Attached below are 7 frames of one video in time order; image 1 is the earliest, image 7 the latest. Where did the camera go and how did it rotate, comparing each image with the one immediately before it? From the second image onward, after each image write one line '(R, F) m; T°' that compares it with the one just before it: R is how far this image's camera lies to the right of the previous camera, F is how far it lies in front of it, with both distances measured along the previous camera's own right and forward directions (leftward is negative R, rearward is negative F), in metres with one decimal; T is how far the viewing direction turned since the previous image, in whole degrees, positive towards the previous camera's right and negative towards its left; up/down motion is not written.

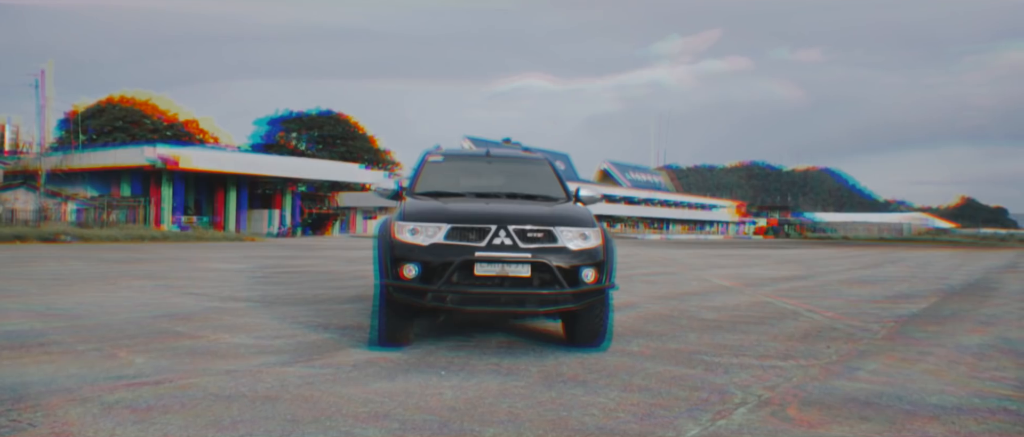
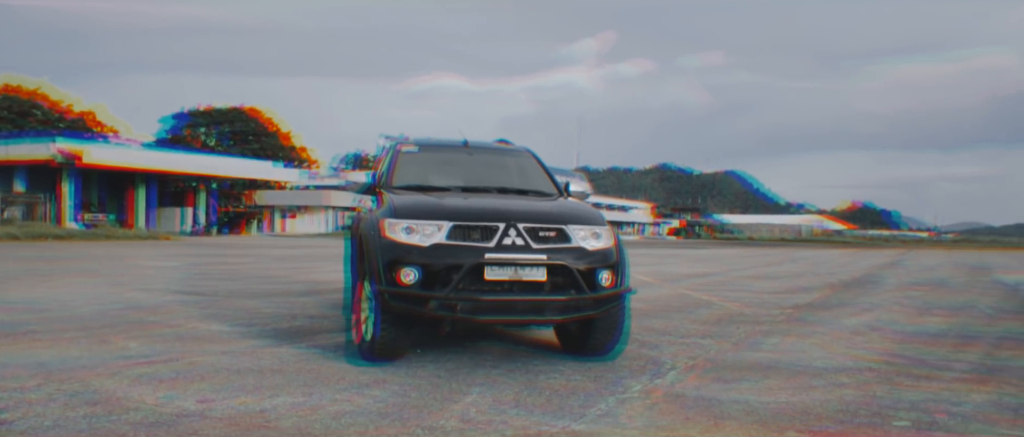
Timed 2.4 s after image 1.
(-0.4, -0.8) m; +7°
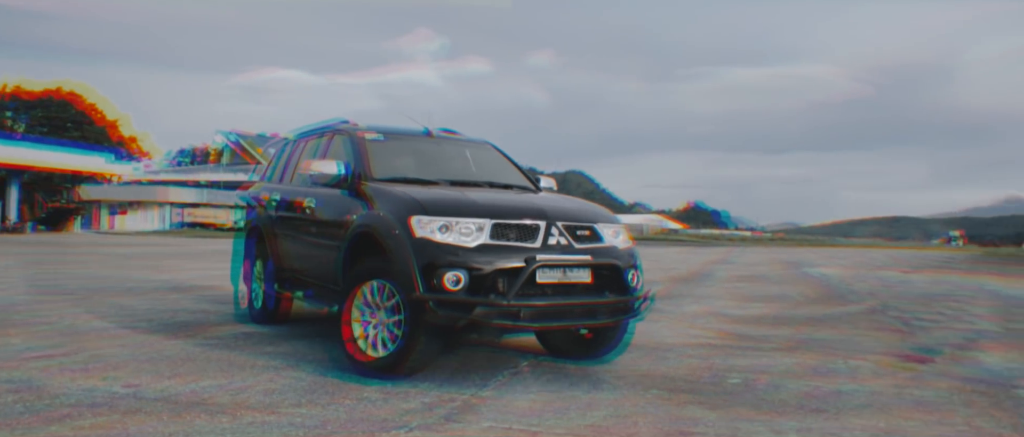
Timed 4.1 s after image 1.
(+0.5, 0.0) m; -6°
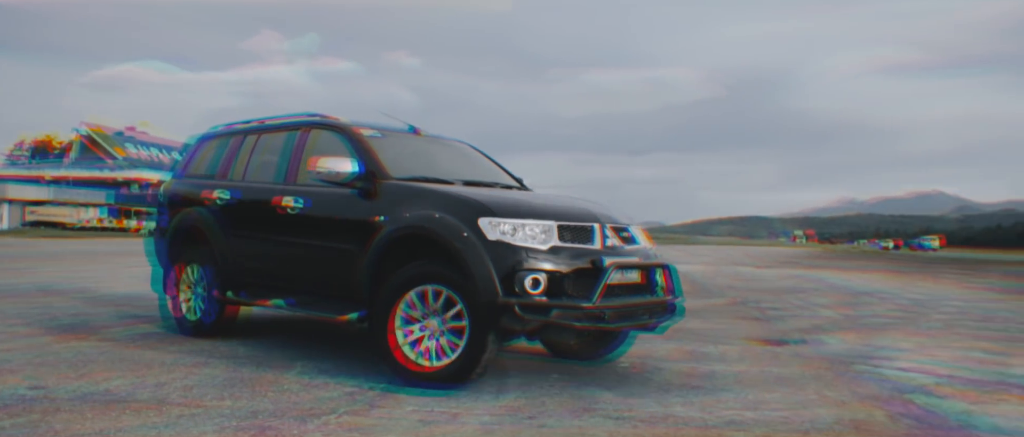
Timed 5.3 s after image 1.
(-0.2, -0.3) m; +10°
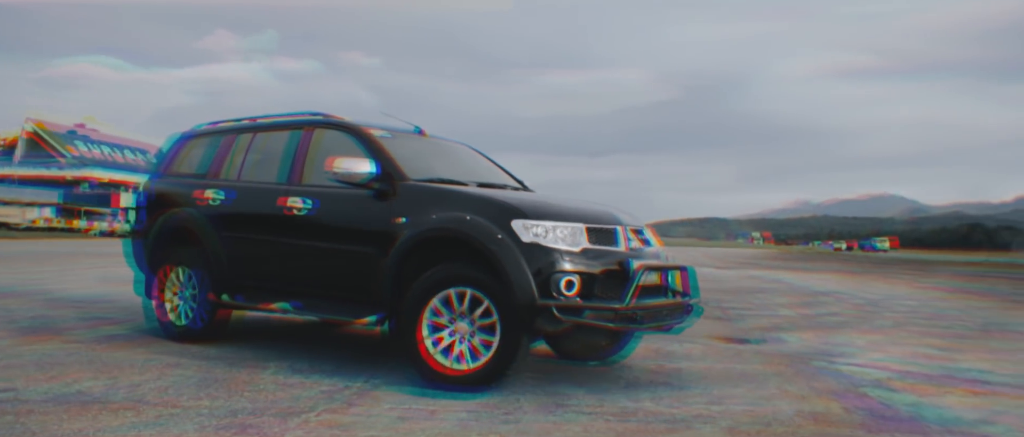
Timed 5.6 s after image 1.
(+0.4, +1.0) m; -19°
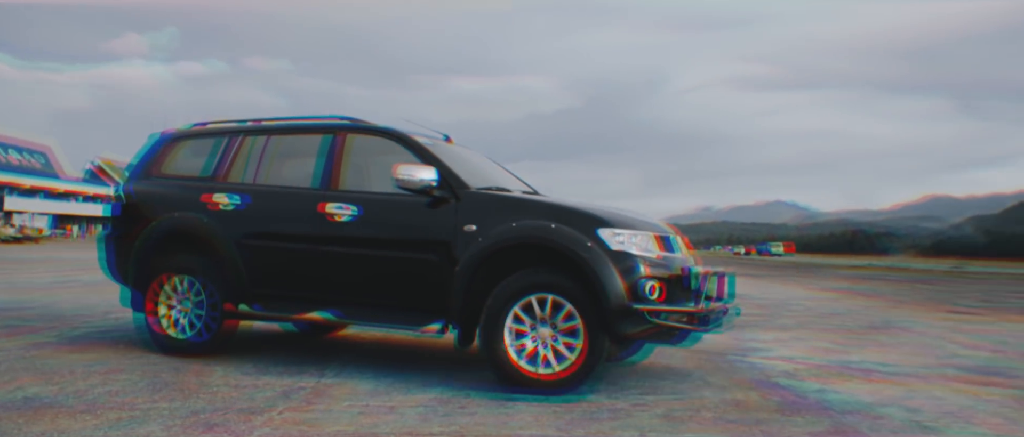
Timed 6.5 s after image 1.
(-0.2, -0.2) m; +7°
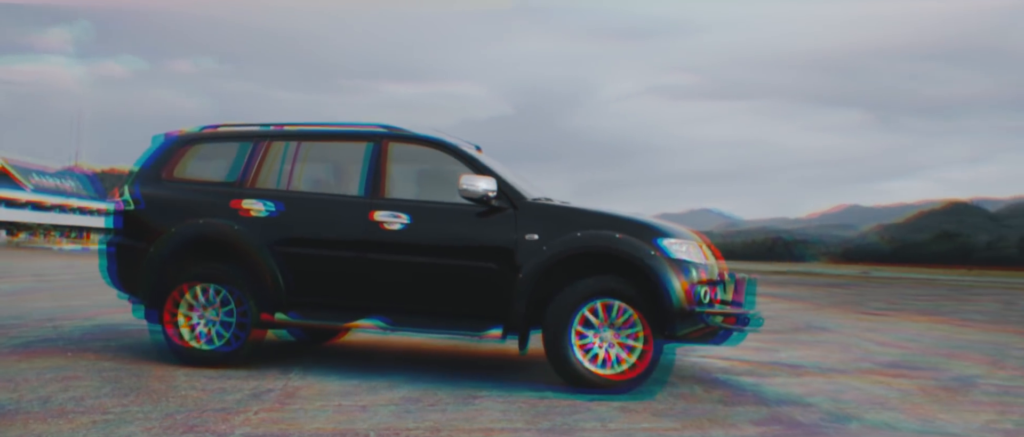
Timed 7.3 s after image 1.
(-0.2, -0.2) m; +6°
